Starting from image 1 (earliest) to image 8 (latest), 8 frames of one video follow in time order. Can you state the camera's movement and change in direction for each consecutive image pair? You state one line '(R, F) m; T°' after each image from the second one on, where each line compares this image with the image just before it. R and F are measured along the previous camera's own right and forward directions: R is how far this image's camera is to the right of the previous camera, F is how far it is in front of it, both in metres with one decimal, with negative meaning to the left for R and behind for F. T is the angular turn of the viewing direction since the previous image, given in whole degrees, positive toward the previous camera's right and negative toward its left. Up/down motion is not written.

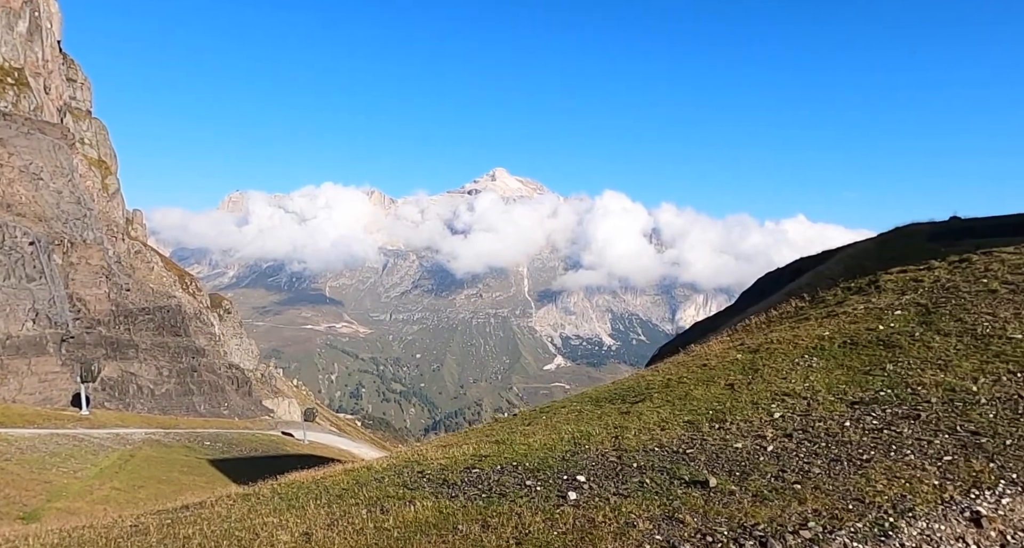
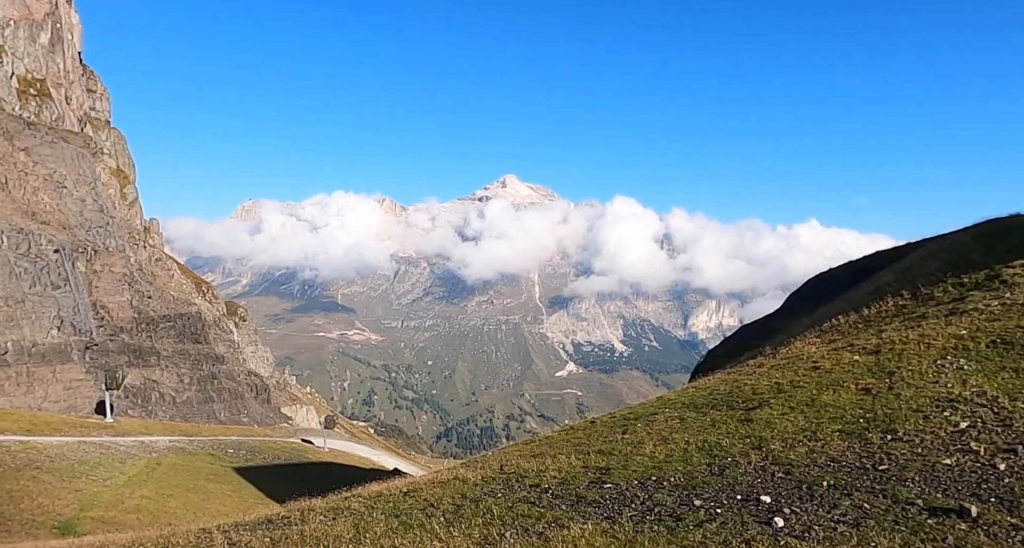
(-2.0, +1.7) m; -1°
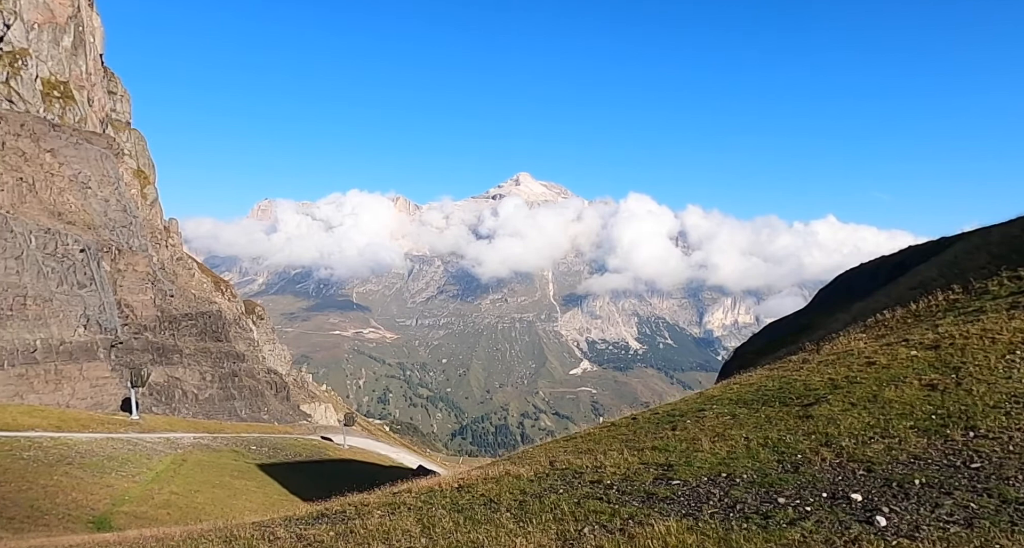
(-0.8, +0.2) m; -1°
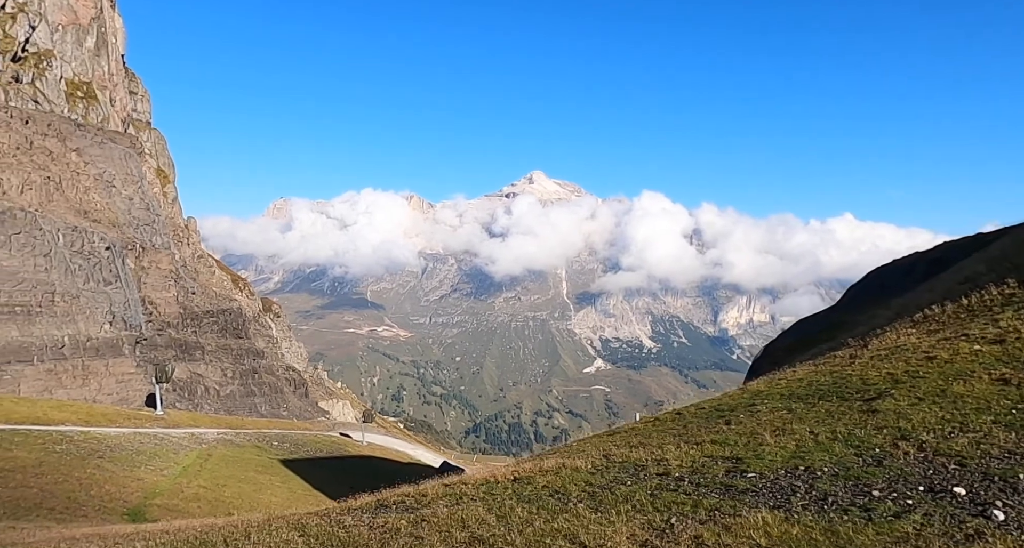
(-0.9, +0.1) m; -1°
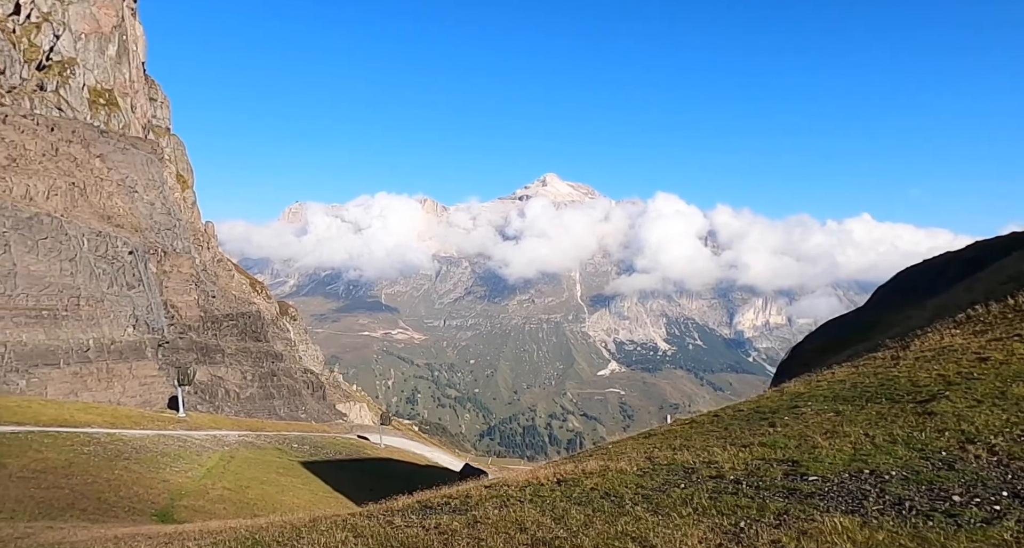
(-0.6, +0.2) m; -1°
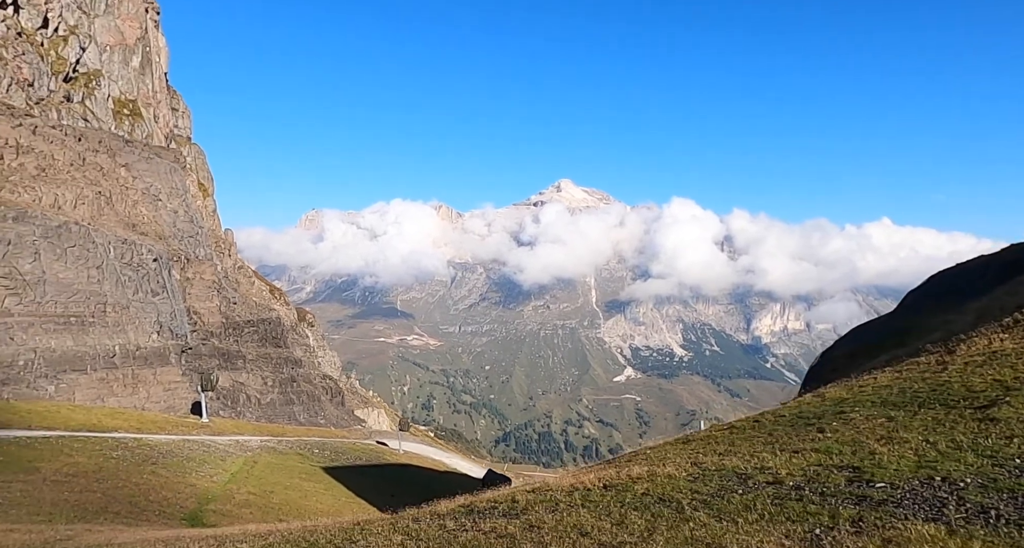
(-0.6, +0.2) m; -1°
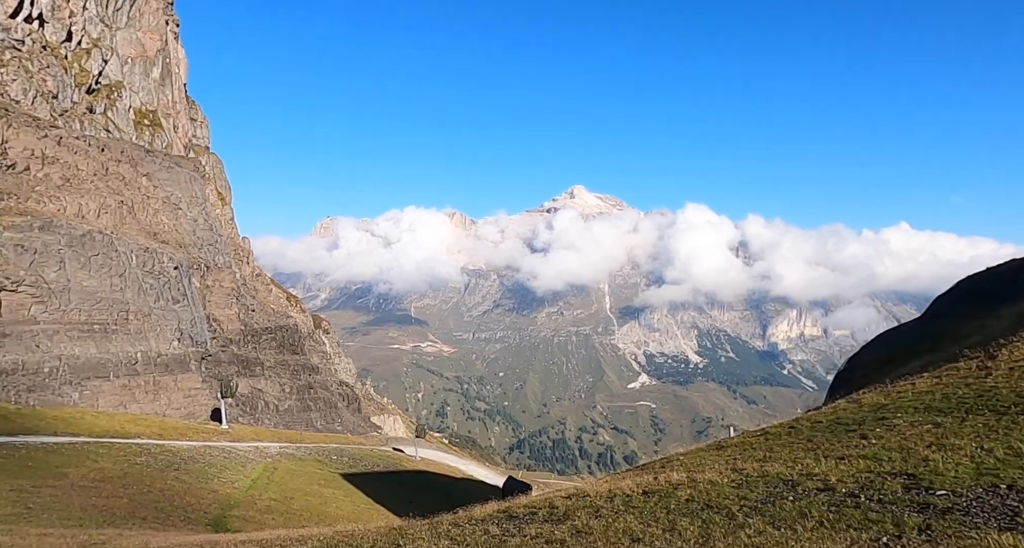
(-0.5, +0.2) m; -1°
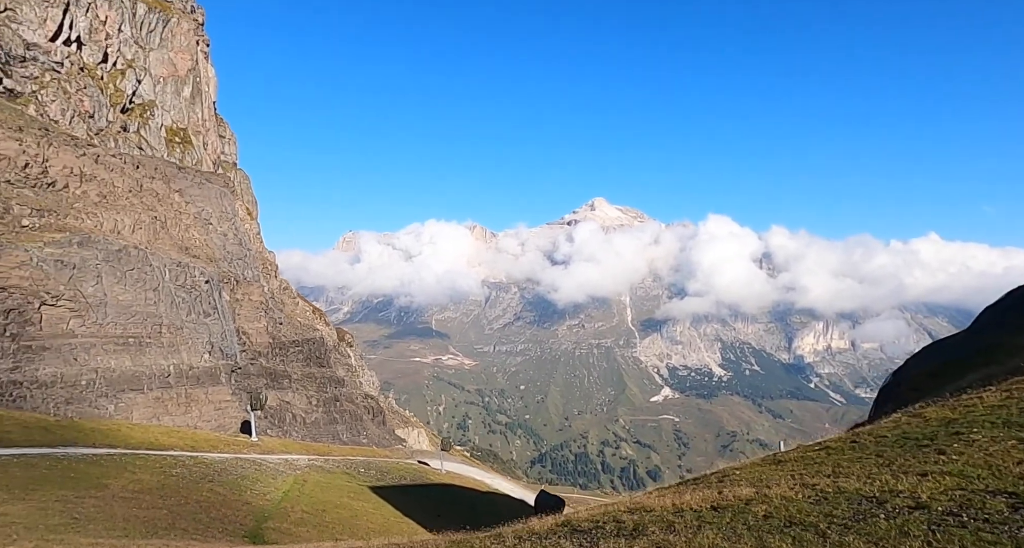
(-0.9, +0.5) m; -2°
